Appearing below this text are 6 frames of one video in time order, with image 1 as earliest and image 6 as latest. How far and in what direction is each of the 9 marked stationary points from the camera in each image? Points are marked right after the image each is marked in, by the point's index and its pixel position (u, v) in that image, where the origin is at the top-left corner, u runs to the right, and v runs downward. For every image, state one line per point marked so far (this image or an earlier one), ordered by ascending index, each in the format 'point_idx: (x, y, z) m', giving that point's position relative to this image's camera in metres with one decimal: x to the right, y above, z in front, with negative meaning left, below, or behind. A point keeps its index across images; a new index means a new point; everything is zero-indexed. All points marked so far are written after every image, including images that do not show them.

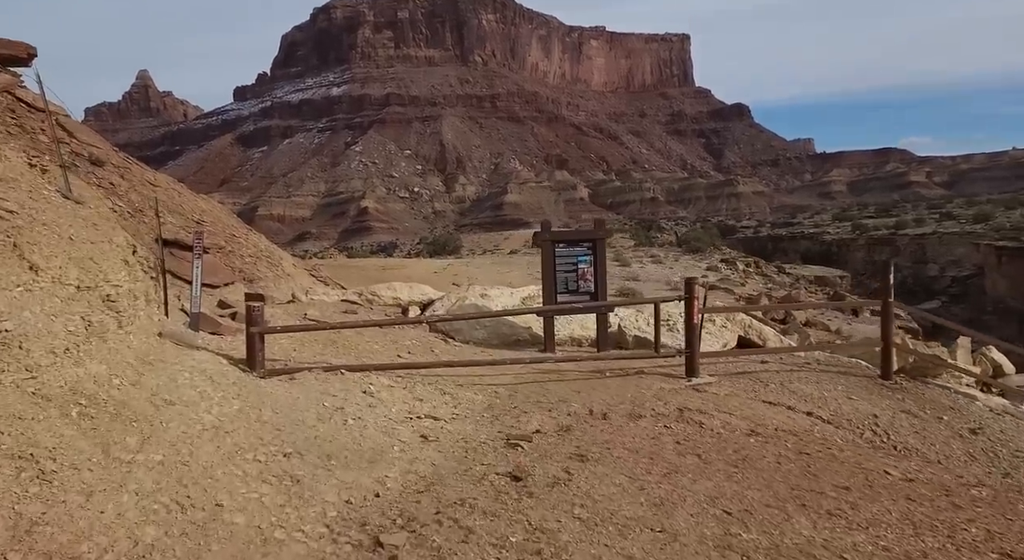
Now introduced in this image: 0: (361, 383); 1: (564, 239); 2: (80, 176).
0: (-1.1, -0.8, +5.0) m
1: (+0.6, +0.5, +7.8) m
2: (-6.1, +1.5, +9.9) m
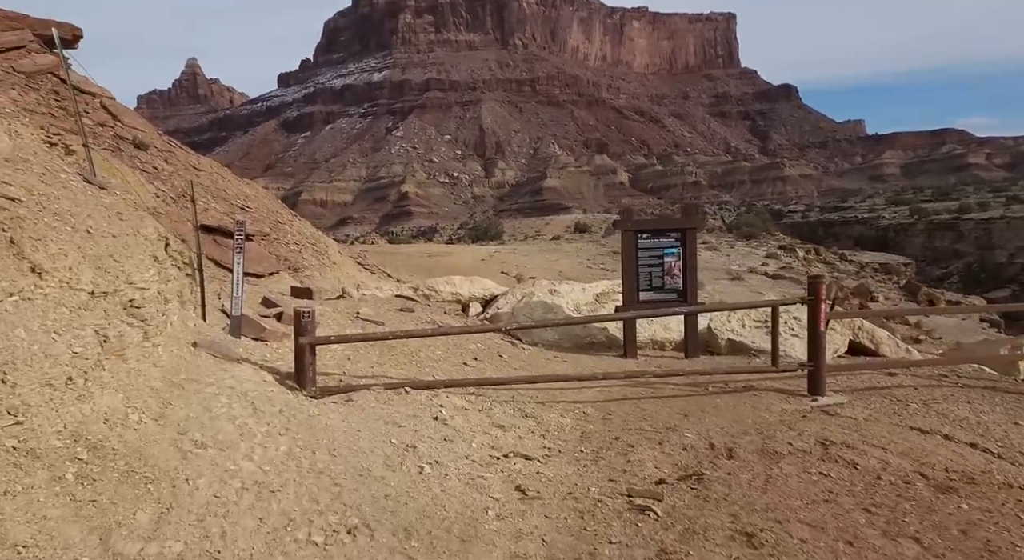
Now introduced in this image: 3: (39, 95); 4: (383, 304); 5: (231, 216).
0: (-0.5, -0.8, +4.2) m
1: (+1.4, +0.5, +6.8) m
2: (-5.2, +1.6, +9.3) m
3: (-6.0, +2.3, +9.0) m
4: (-1.4, -0.3, +7.4) m
5: (-4.1, +0.9, +10.0) m
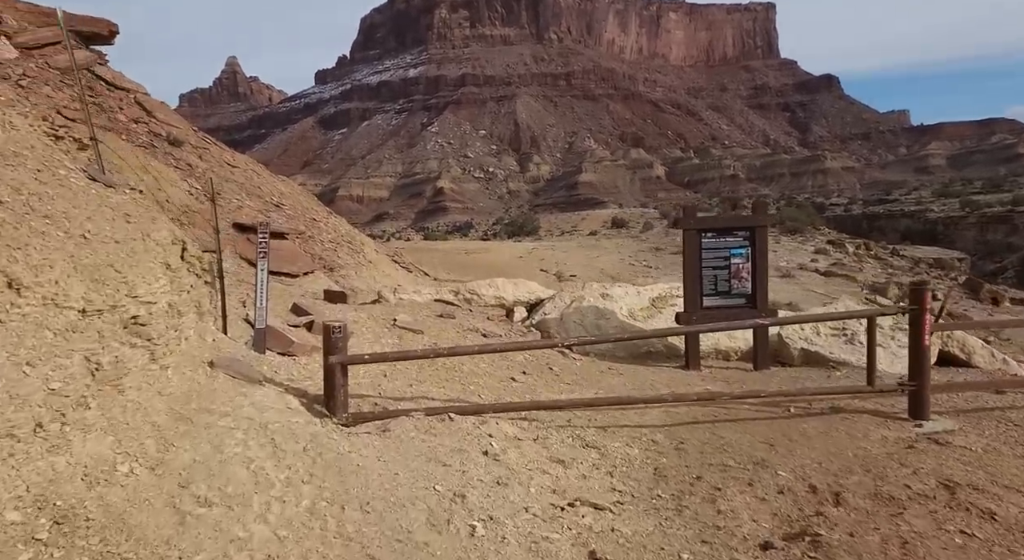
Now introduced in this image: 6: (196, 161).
0: (-0.2, -0.8, +3.6) m
1: (+1.8, +0.5, +6.1) m
2: (-4.6, +1.6, +8.9) m
3: (-5.5, +2.3, +8.7) m
4: (-0.9, -0.3, +6.9) m
5: (-3.5, +0.9, +9.6) m
6: (-4.4, +1.7, +9.6) m
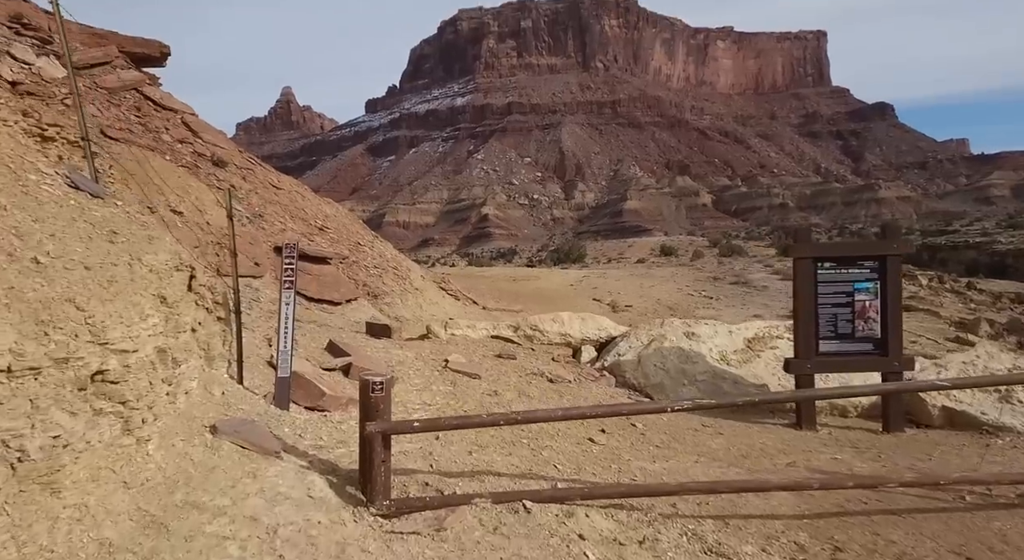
0: (+0.2, -1.0, +2.6) m
1: (+2.4, +0.2, +5.0) m
2: (-3.8, +1.3, +8.3) m
3: (-4.7, +2.0, +8.1) m
4: (-0.3, -0.6, +5.9) m
5: (-2.7, +0.6, +8.8) m
6: (-3.6, +1.3, +8.9) m
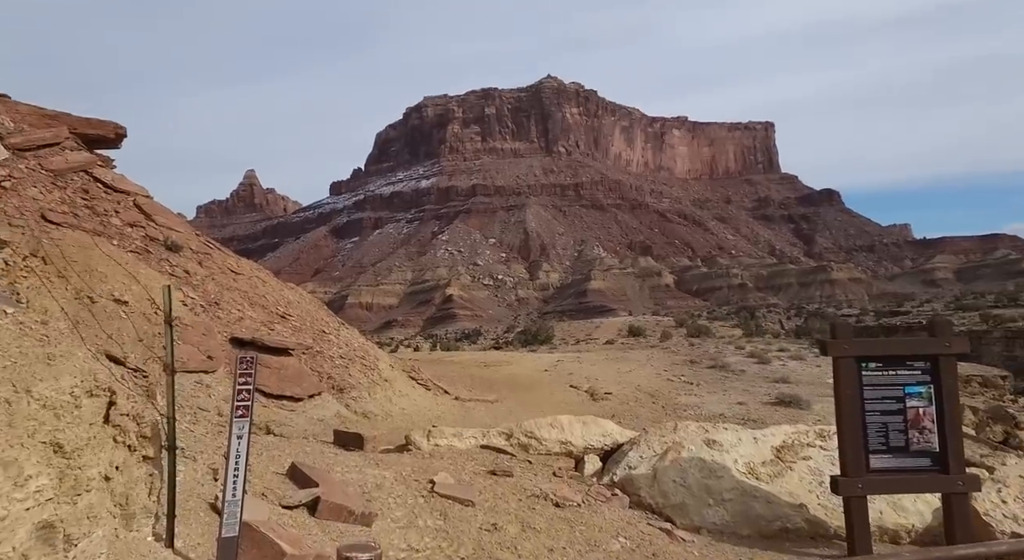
0: (+0.4, -1.4, +1.7) m
1: (+2.4, -0.5, +4.4) m
2: (-4.0, +0.2, +7.4) m
3: (-4.9, +1.0, +7.3) m
4: (-0.4, -1.4, +5.1) m
5: (-2.9, -0.6, +8.0) m
6: (-3.8, +0.2, +8.1) m
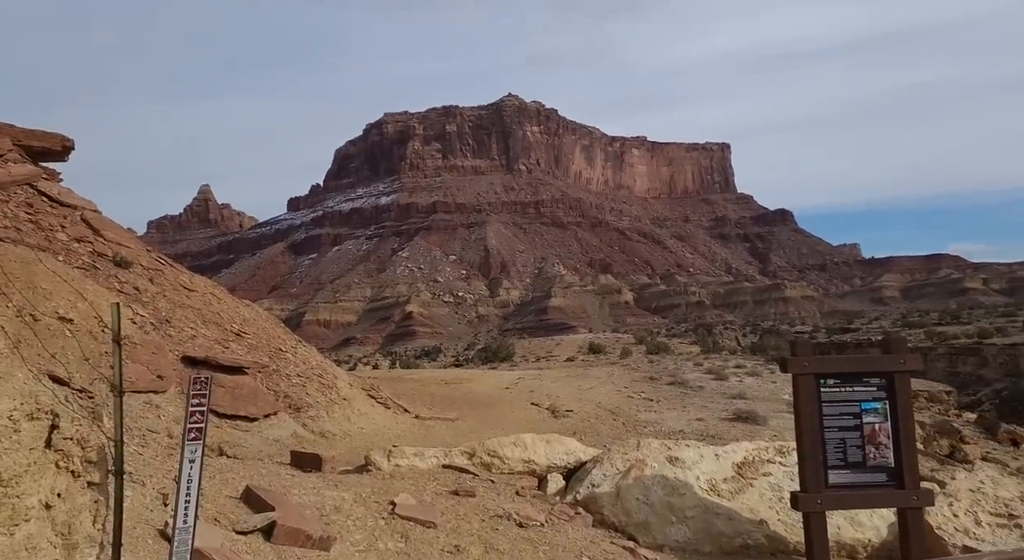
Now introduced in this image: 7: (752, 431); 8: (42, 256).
0: (+0.3, -1.4, +1.7) m
1: (+2.1, -0.6, +4.5) m
2: (-4.4, +0.1, +7.1) m
3: (-5.2, +0.8, +7.0) m
4: (-0.6, -1.5, +5.0) m
5: (-3.3, -0.7, +7.7) m
6: (-4.3, 0.0, +7.8) m
7: (+4.3, -2.7, +12.3) m
8: (-4.6, +0.3, +6.7) m
